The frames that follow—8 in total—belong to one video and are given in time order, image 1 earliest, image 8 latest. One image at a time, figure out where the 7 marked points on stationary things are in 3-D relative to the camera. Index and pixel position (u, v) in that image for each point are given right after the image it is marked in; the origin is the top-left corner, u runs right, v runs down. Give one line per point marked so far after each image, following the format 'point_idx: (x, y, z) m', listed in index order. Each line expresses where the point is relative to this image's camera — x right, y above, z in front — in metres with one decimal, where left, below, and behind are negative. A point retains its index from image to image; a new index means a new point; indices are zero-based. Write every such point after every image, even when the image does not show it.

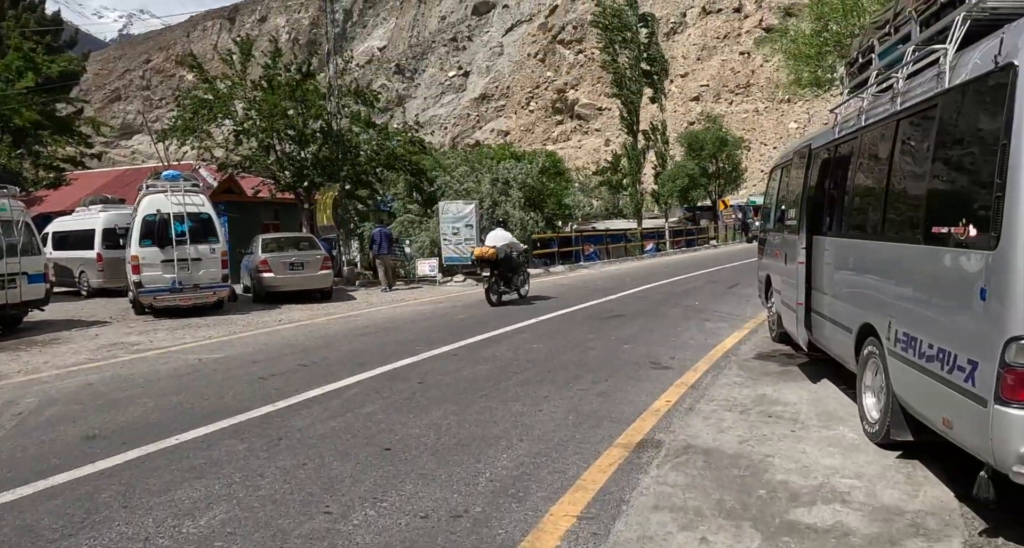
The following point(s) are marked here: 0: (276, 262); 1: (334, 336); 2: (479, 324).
0: (-5.4, +0.3, +16.9) m
1: (-2.9, -0.9, +12.2) m
2: (-0.5, -0.9, +13.4) m
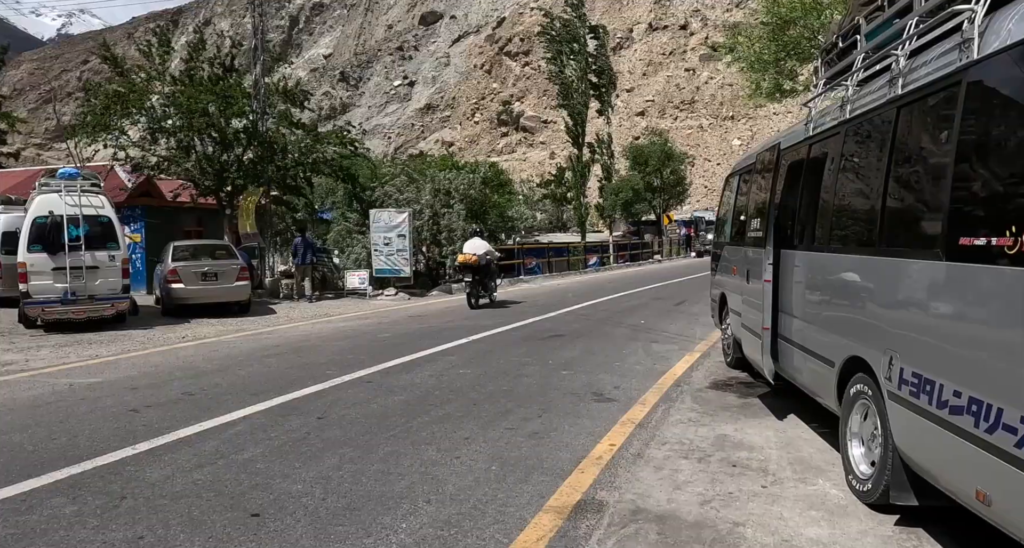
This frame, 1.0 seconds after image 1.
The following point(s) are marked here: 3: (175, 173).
0: (-6.8, +0.1, +15.1) m
1: (-4.0, -1.1, +10.6) m
2: (-1.7, -1.2, +12.0) m
3: (-9.4, +2.8, +19.4) m
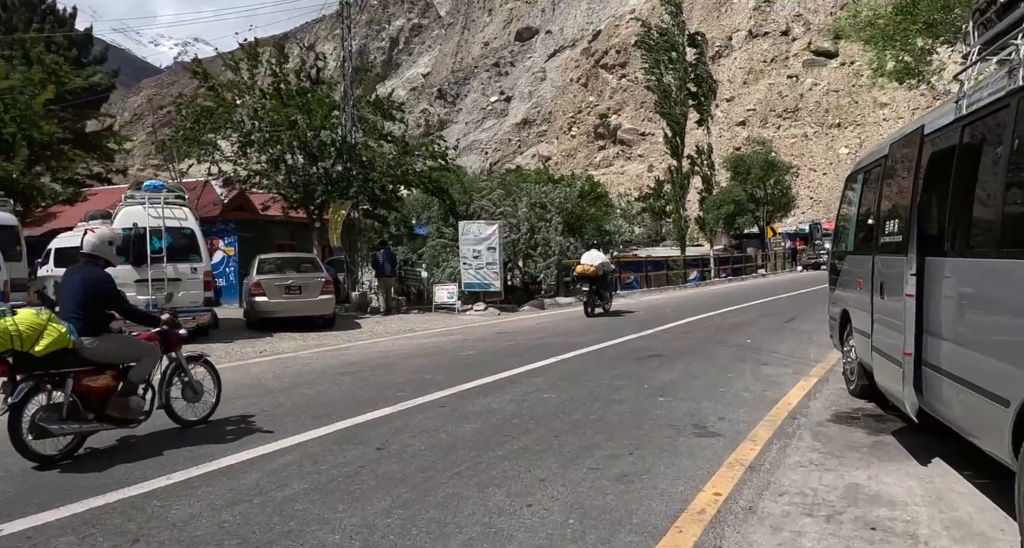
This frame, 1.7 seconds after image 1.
0: (-5.0, -0.2, +15.0) m
1: (-2.8, -1.3, +10.1) m
2: (-0.3, -1.4, +11.1) m
3: (-6.9, +2.5, +19.6) m
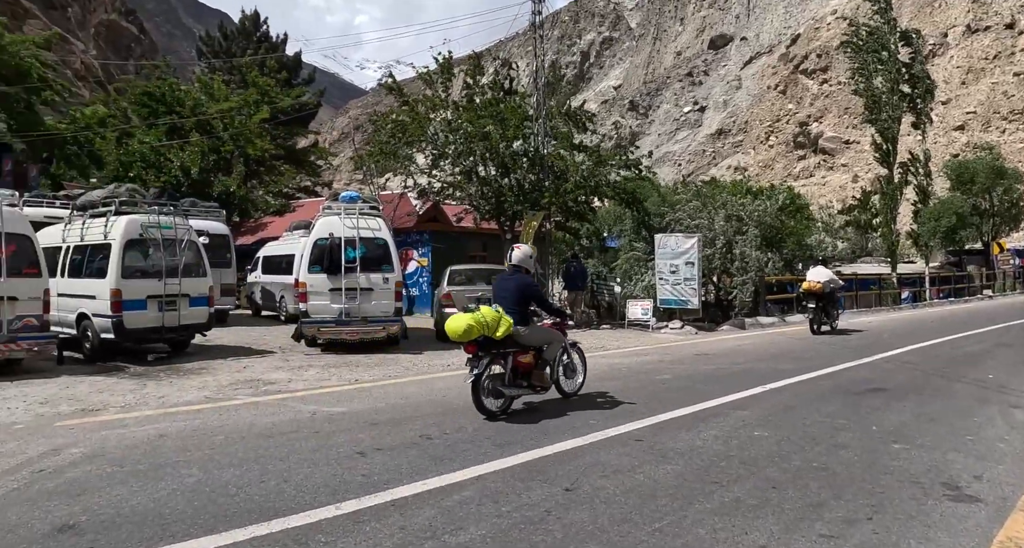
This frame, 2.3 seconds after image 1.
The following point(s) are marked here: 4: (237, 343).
0: (-1.0, -0.5, +14.8) m
1: (-0.1, -1.5, +9.5) m
2: (+2.5, -1.6, +9.9) m
3: (-1.6, +2.2, +19.8) m
4: (-5.5, -1.4, +14.6) m
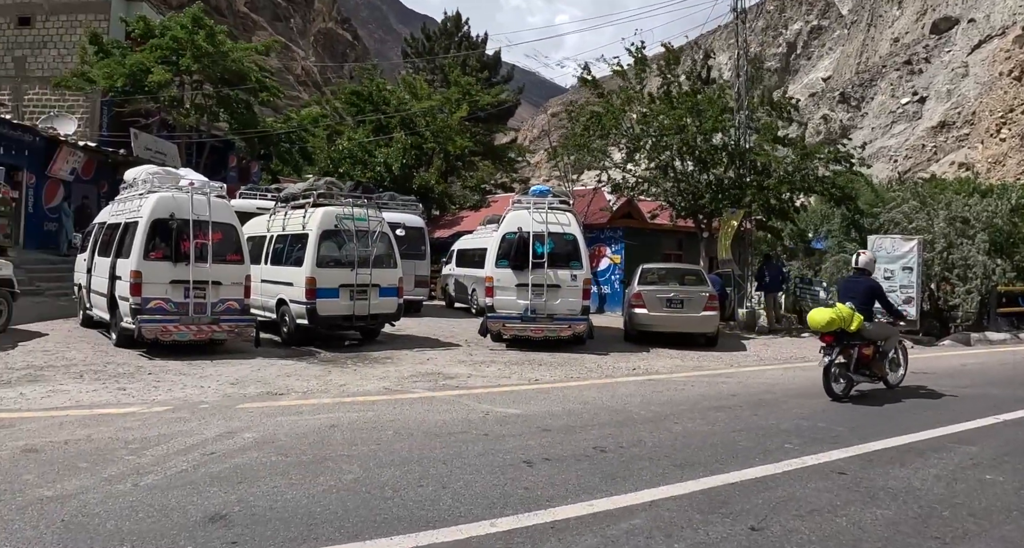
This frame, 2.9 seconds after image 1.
0: (+2.6, -0.4, +14.1) m
1: (+2.1, -1.5, +8.8) m
2: (+4.7, -1.7, +8.5) m
3: (+3.3, +2.2, +19.1) m
4: (-1.9, -1.2, +15.0) m
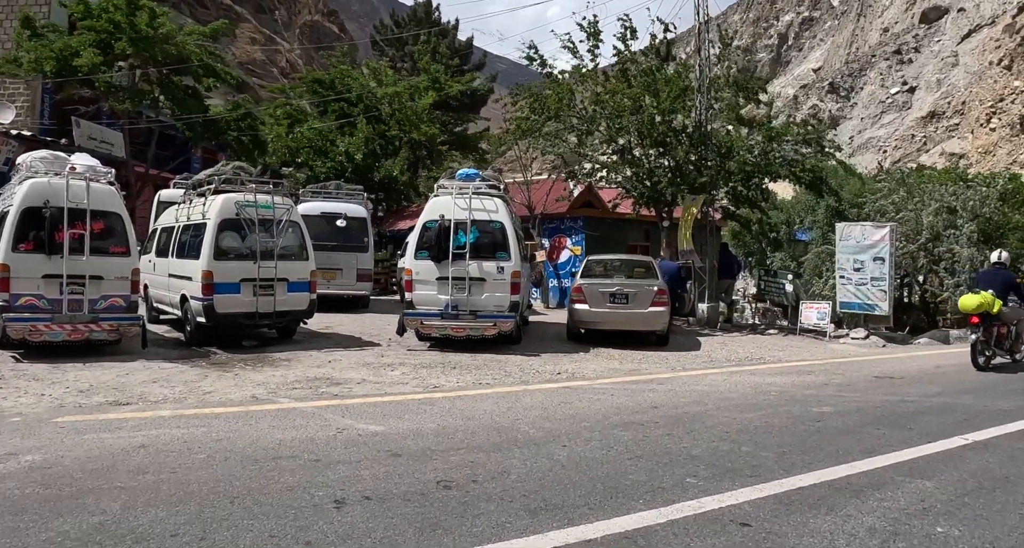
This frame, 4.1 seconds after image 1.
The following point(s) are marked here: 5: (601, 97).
0: (+1.5, -0.3, +13.0) m
1: (+1.0, -1.4, +7.7) m
2: (+3.6, -1.6, +7.4) m
3: (+2.1, +2.4, +18.0) m
4: (-3.0, -1.1, +13.9) m
5: (+2.1, +4.1, +16.2) m
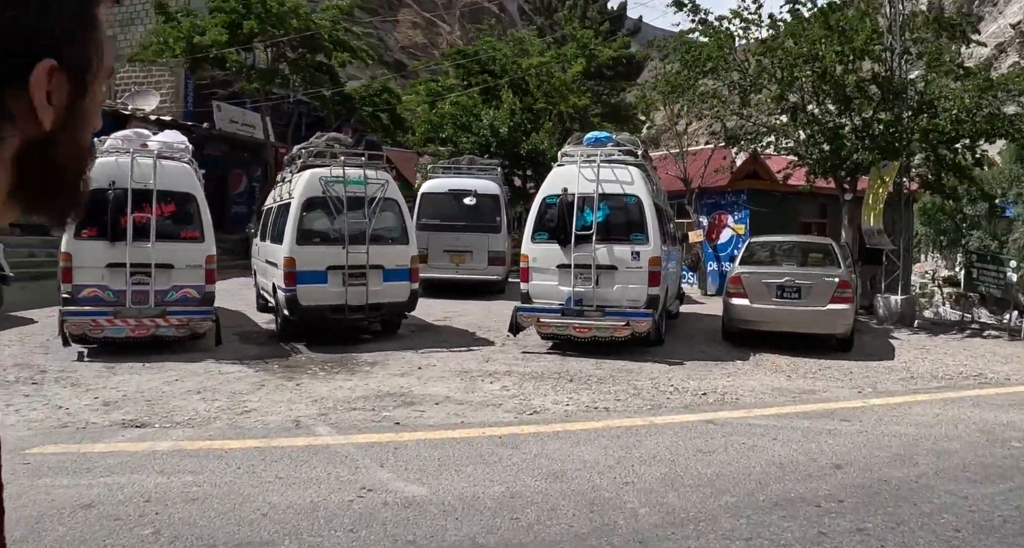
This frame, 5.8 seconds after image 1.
0: (+3.6, -0.1, +10.5) m
1: (+1.9, -1.3, +5.5) m
2: (+4.4, -1.6, +4.6) m
3: (+5.4, +2.7, +15.1) m
4: (-0.6, -0.8, +12.4) m
5: (+4.9, +4.4, +13.3) m
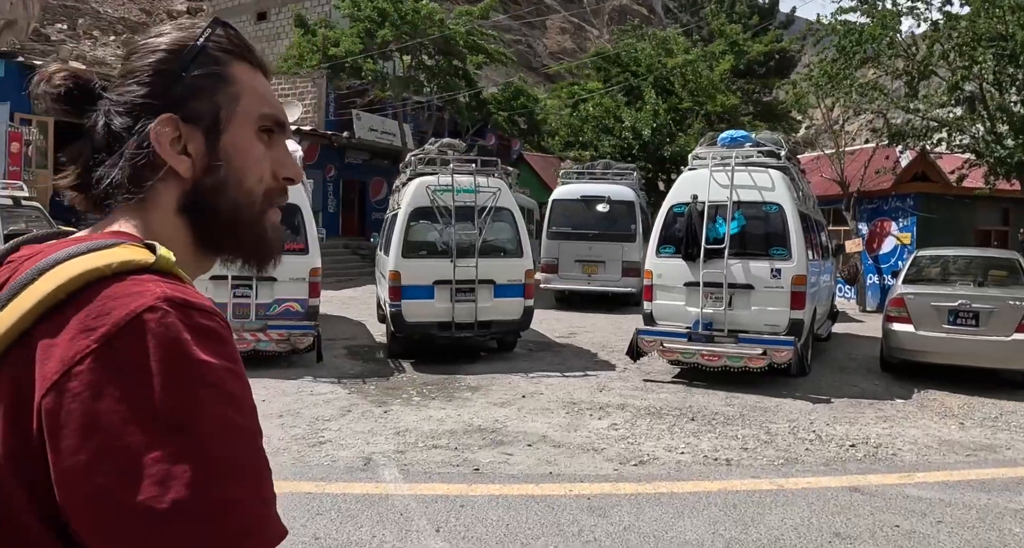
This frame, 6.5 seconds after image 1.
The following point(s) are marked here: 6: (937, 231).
0: (+5.2, -0.4, +8.9) m
1: (+2.5, -1.5, +4.3) m
2: (+4.8, -1.9, +3.0) m
3: (+7.9, +2.3, +13.1) m
4: (+1.4, -1.1, +11.6) m
5: (+7.1, +4.1, +11.5) m
6: (+8.7, +0.8, +14.2) m
